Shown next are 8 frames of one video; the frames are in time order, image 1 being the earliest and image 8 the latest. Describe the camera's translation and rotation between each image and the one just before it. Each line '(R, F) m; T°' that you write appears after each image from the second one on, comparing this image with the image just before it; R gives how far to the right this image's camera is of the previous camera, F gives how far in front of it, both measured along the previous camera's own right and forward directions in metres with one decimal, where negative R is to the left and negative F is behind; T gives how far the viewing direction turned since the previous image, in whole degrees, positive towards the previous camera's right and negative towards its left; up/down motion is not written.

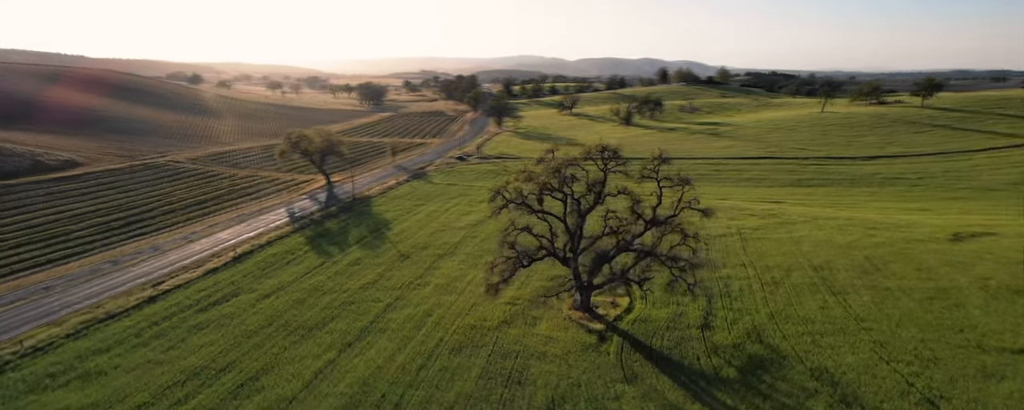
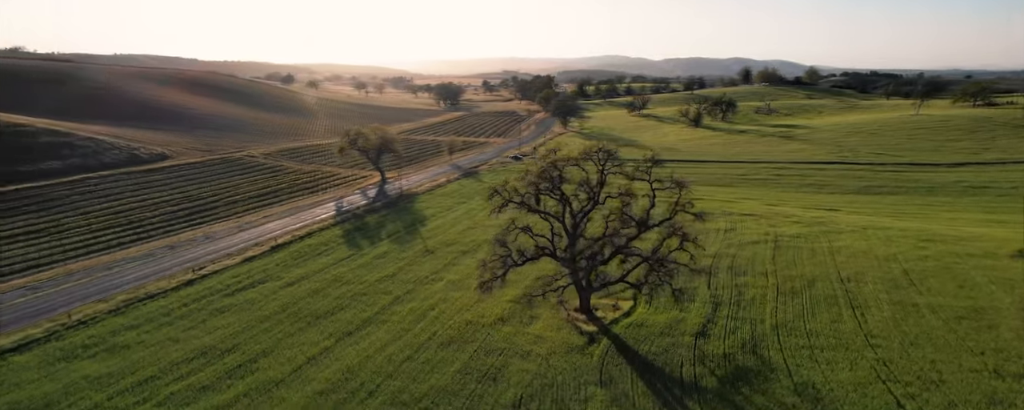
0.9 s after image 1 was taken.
(+2.4, +0.2) m; -6°
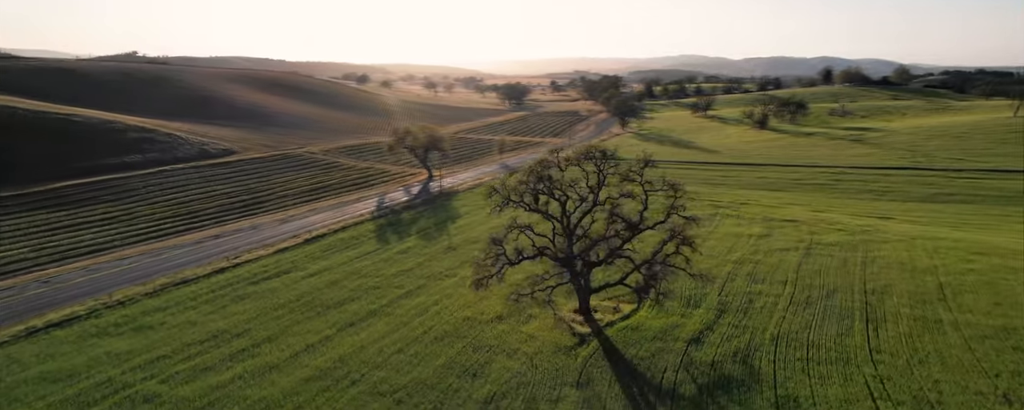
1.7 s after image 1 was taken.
(+2.1, +0.1) m; -5°
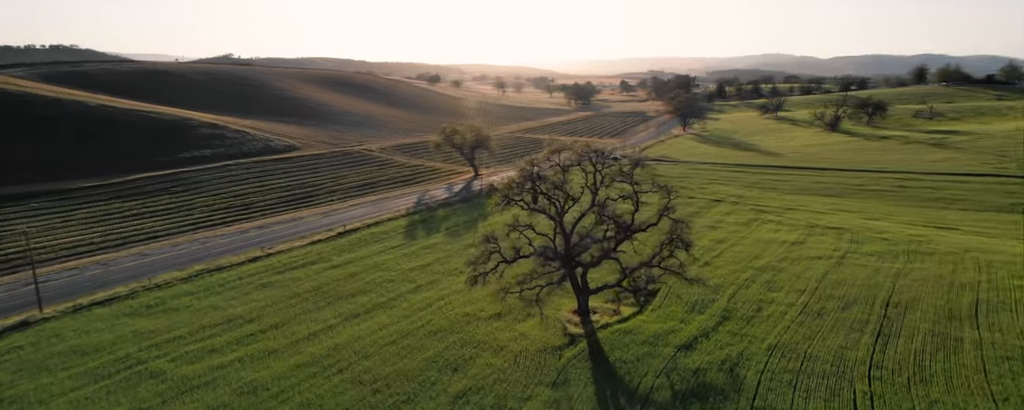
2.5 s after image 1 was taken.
(+2.1, +0.1) m; -5°
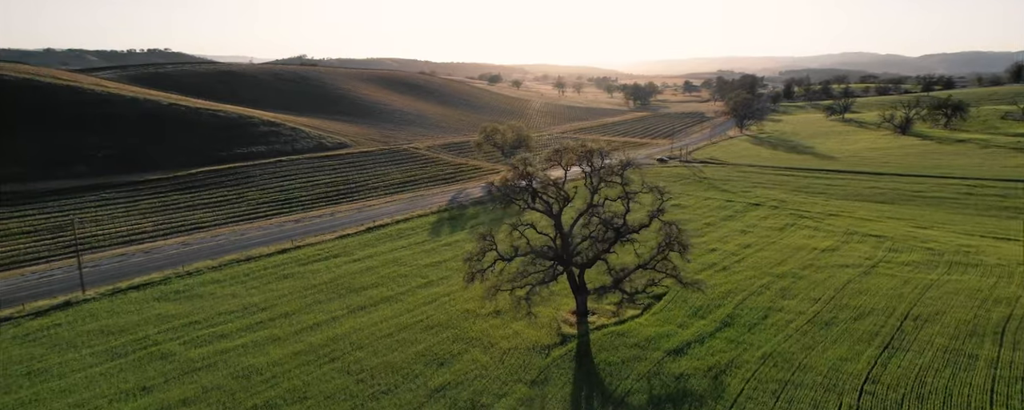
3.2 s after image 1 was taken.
(+1.8, 0.0) m; -5°
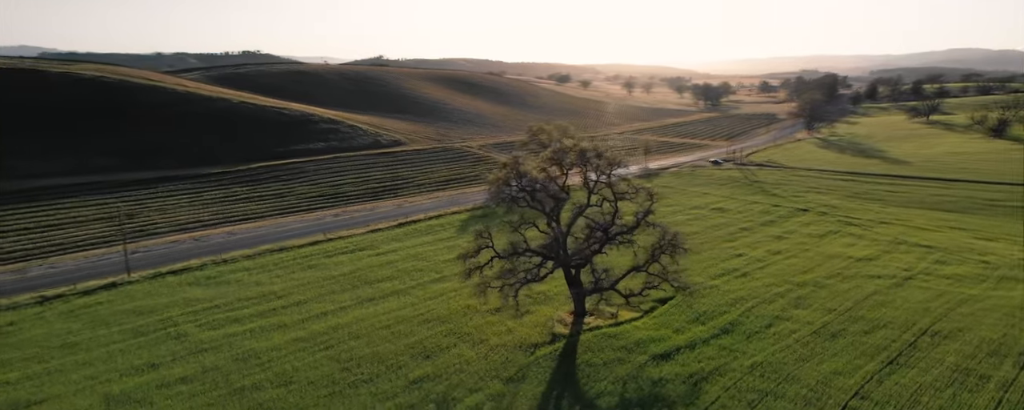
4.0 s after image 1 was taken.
(+2.0, -0.1) m; -5°
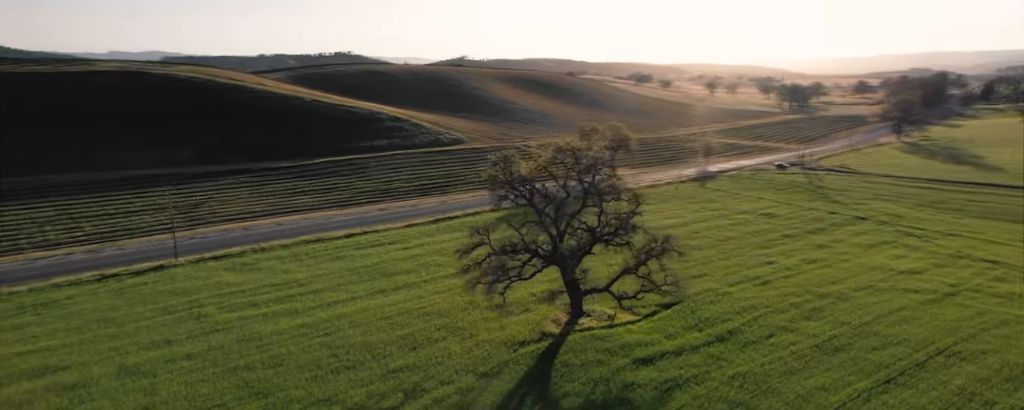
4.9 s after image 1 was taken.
(+2.3, -0.2) m; -6°
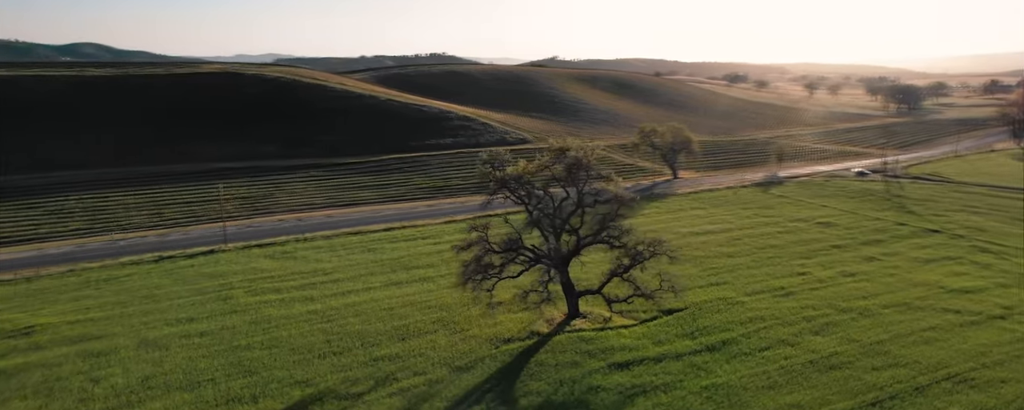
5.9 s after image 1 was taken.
(+2.6, -0.3) m; -7°
